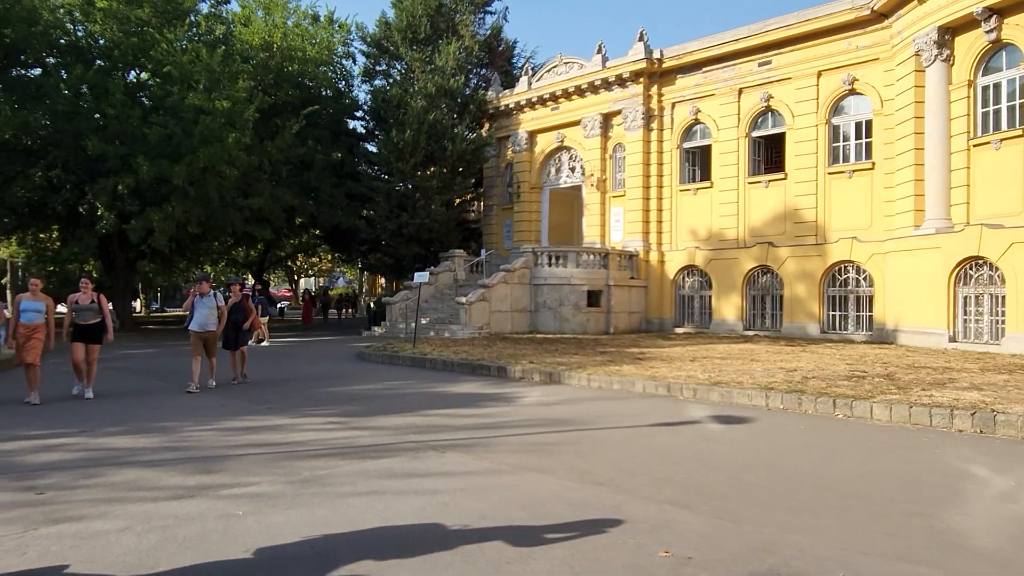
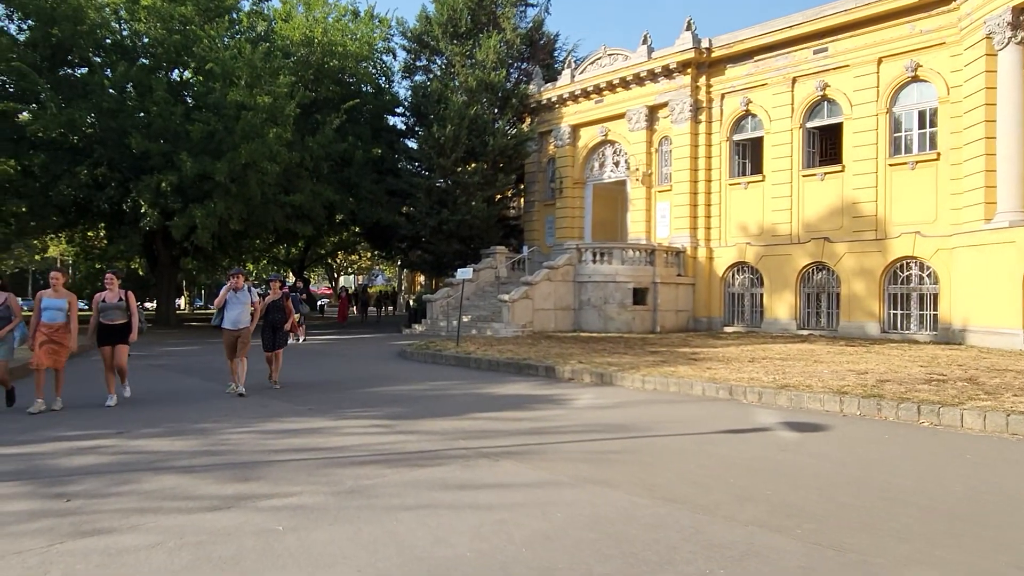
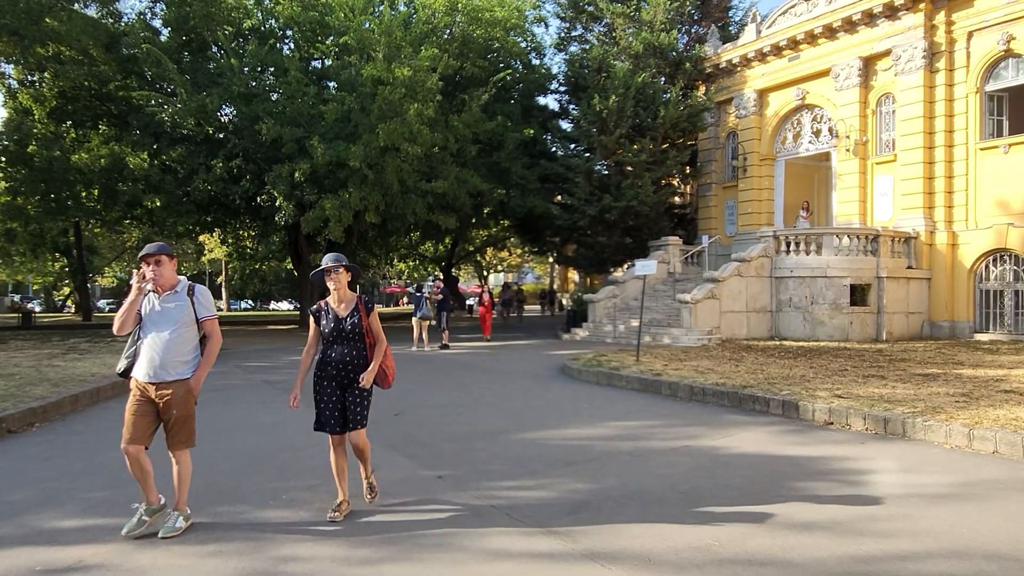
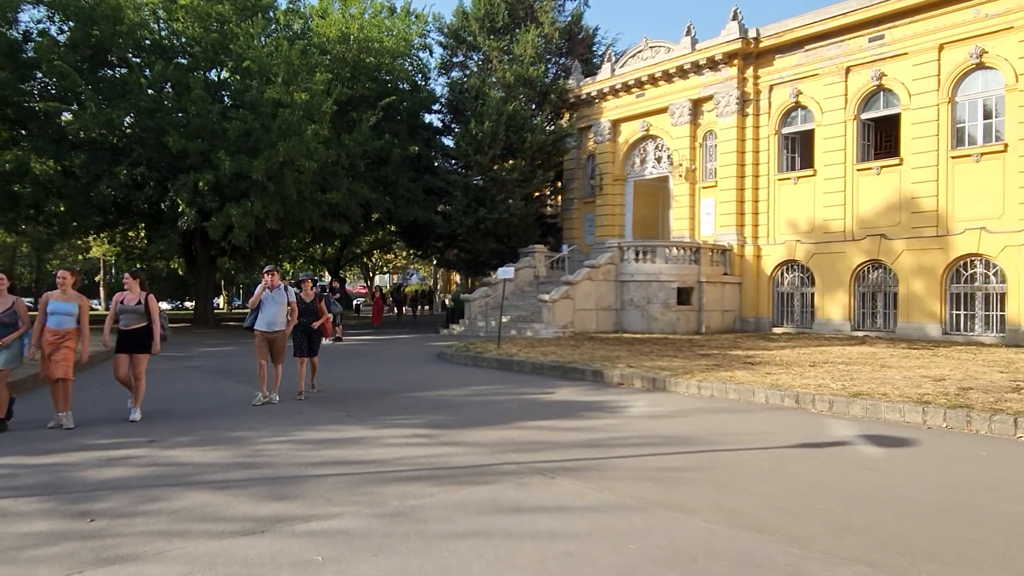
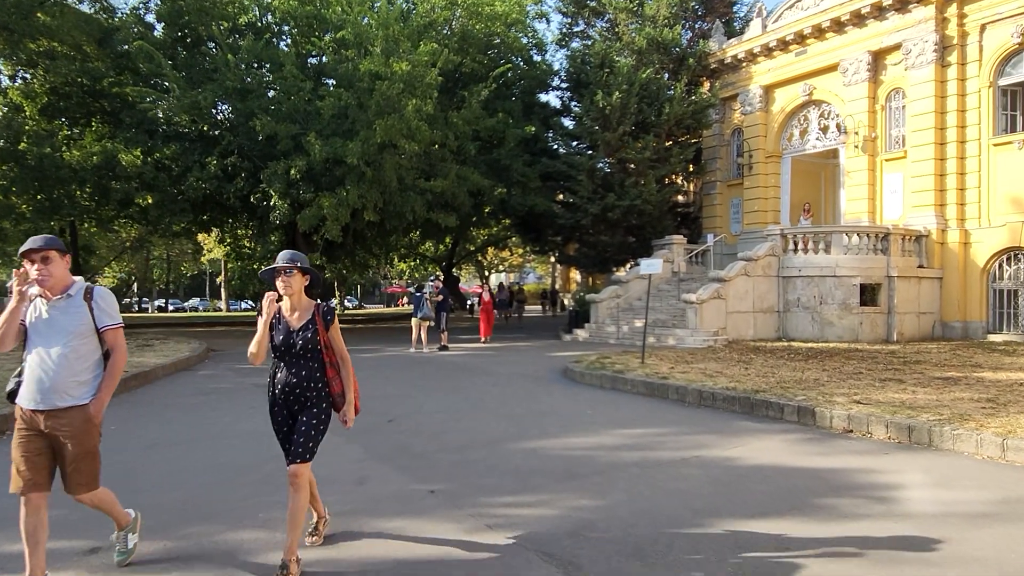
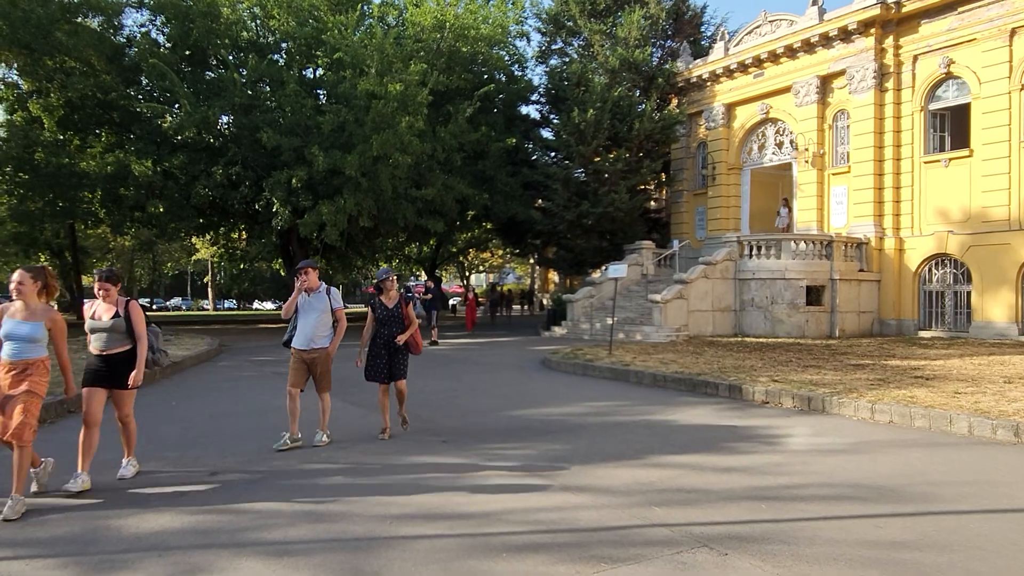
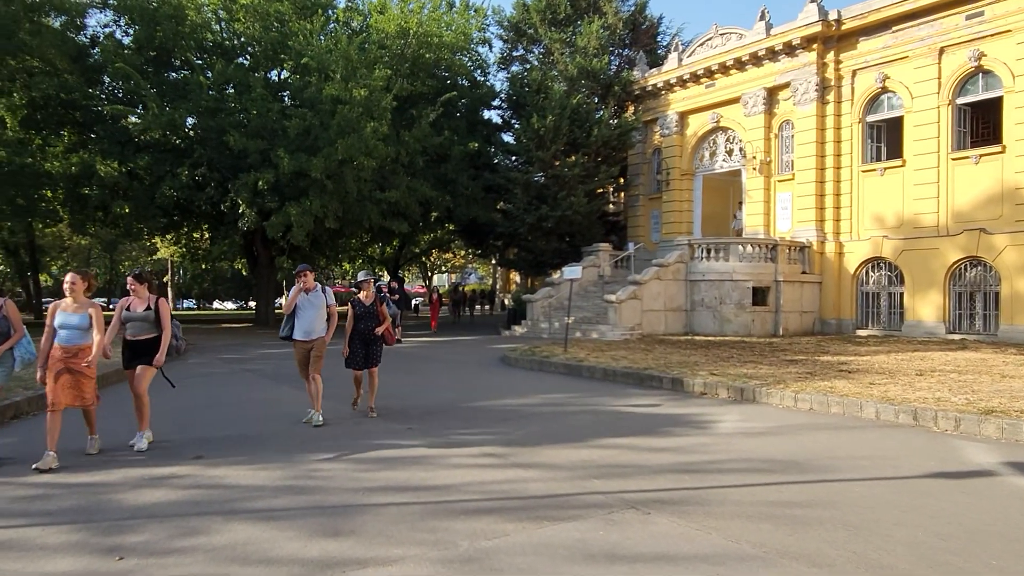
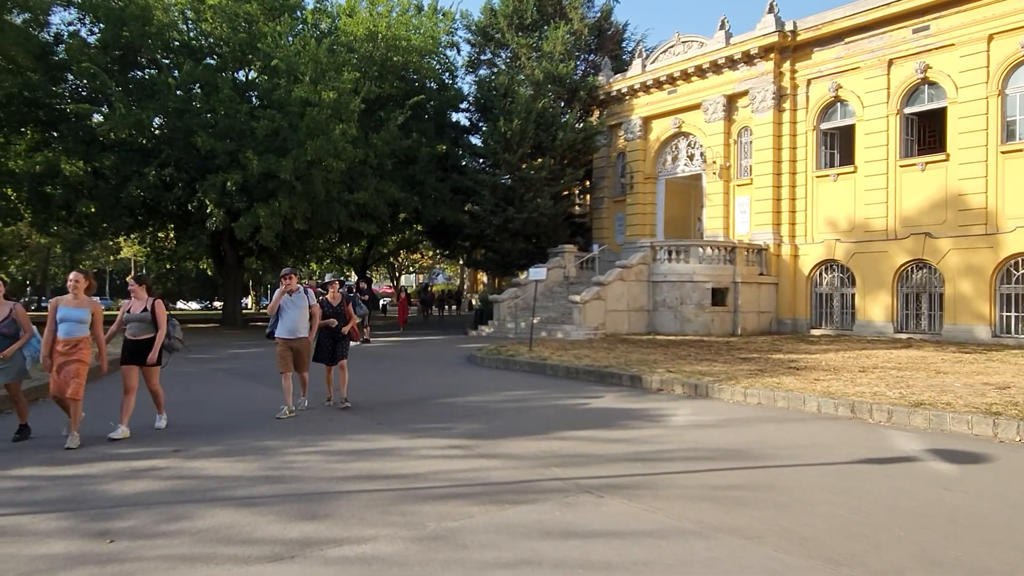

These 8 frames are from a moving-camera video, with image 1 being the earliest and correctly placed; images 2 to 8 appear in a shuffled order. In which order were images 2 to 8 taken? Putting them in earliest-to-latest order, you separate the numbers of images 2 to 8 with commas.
2, 4, 8, 7, 6, 3, 5
